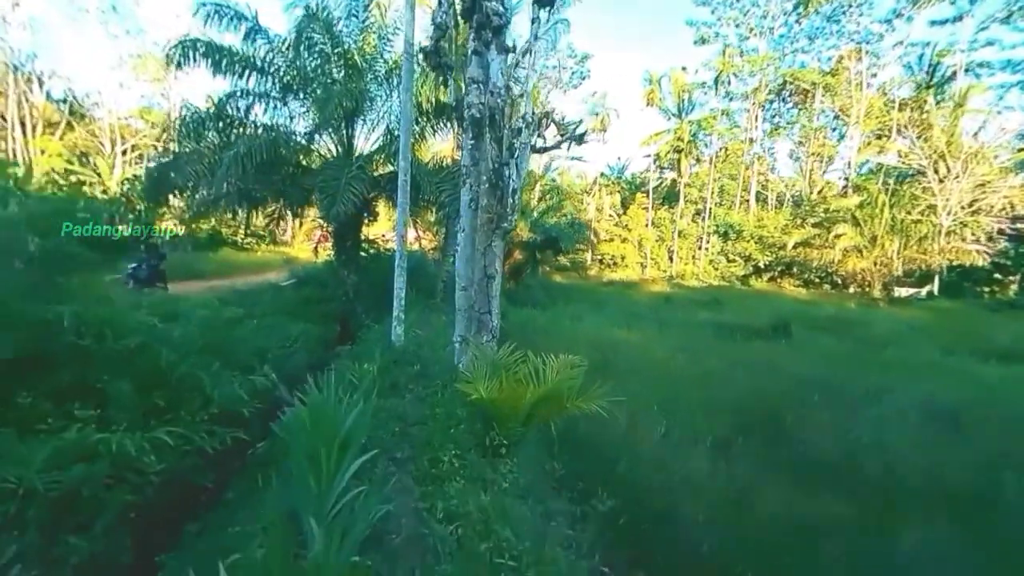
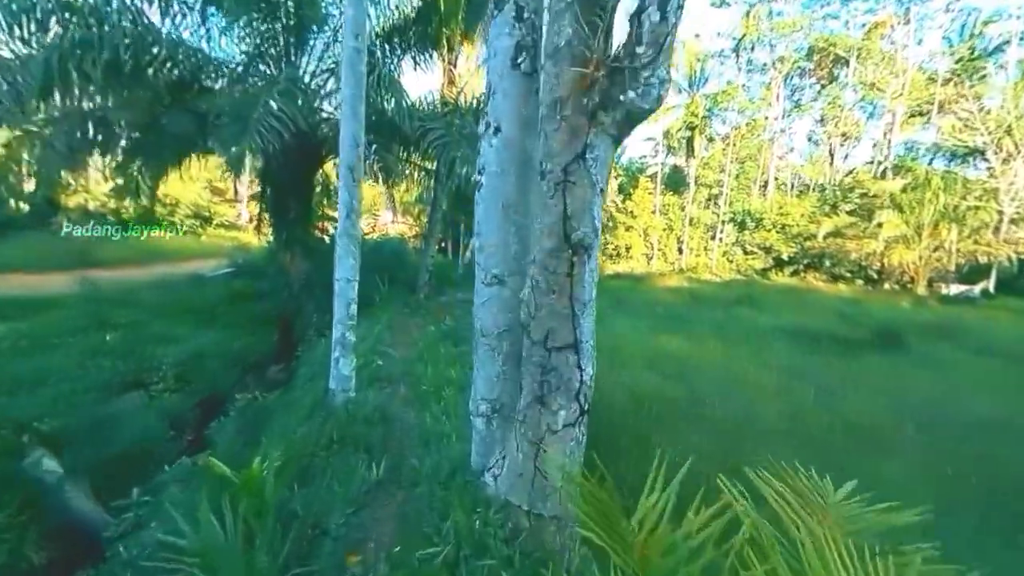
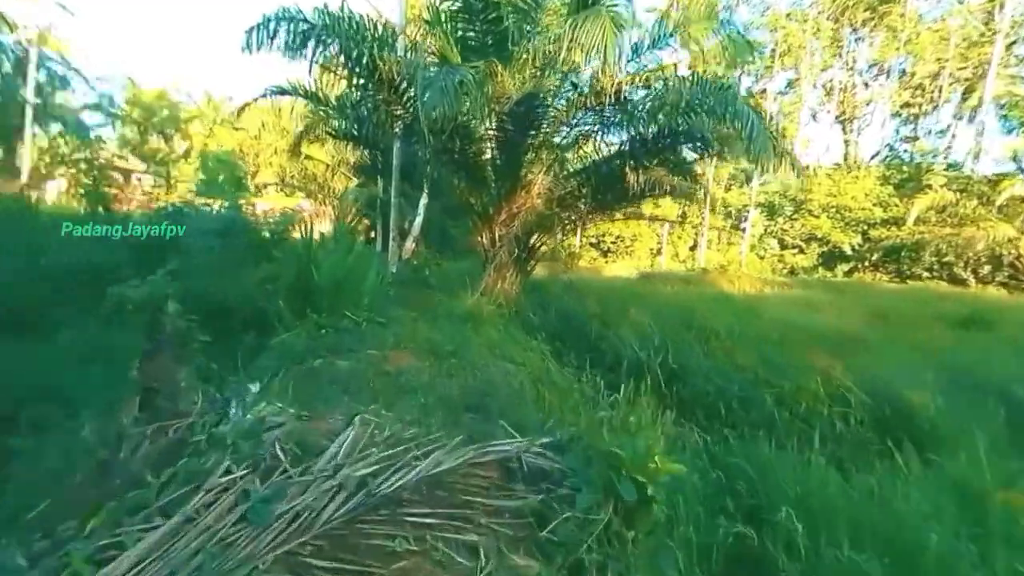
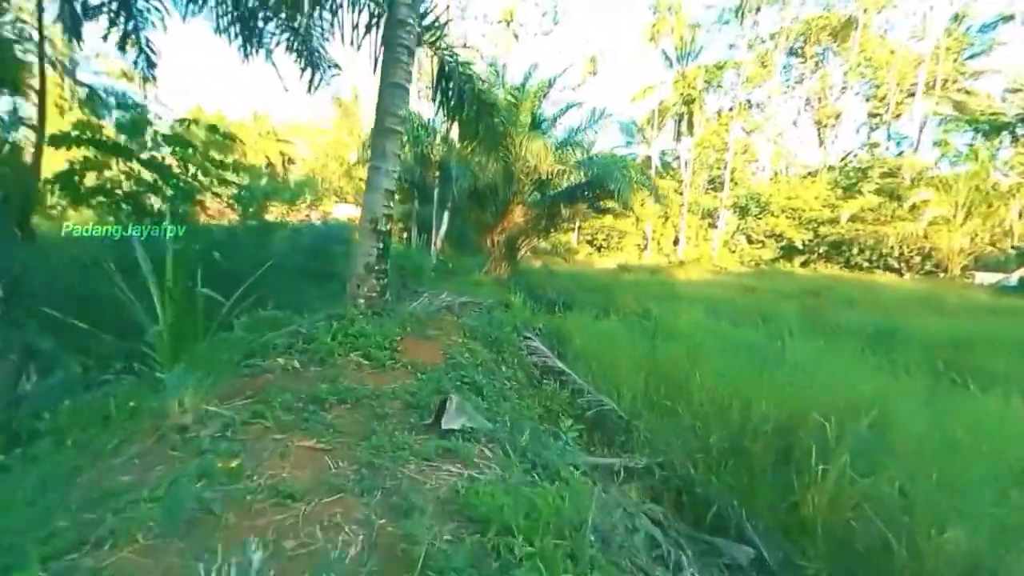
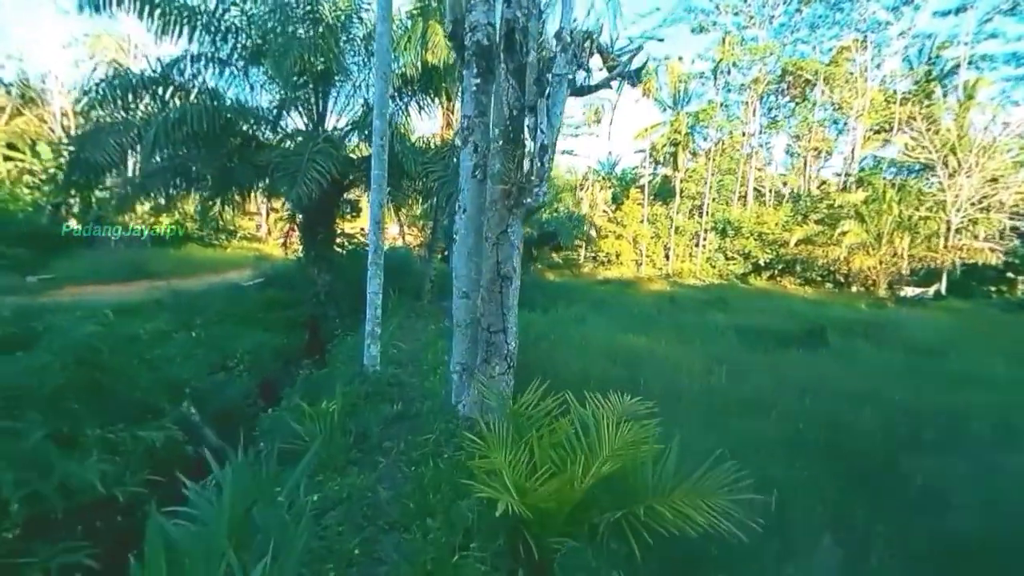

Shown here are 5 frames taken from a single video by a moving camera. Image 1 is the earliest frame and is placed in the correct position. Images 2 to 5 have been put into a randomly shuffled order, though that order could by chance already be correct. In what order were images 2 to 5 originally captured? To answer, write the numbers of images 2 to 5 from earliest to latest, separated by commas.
5, 2, 4, 3
